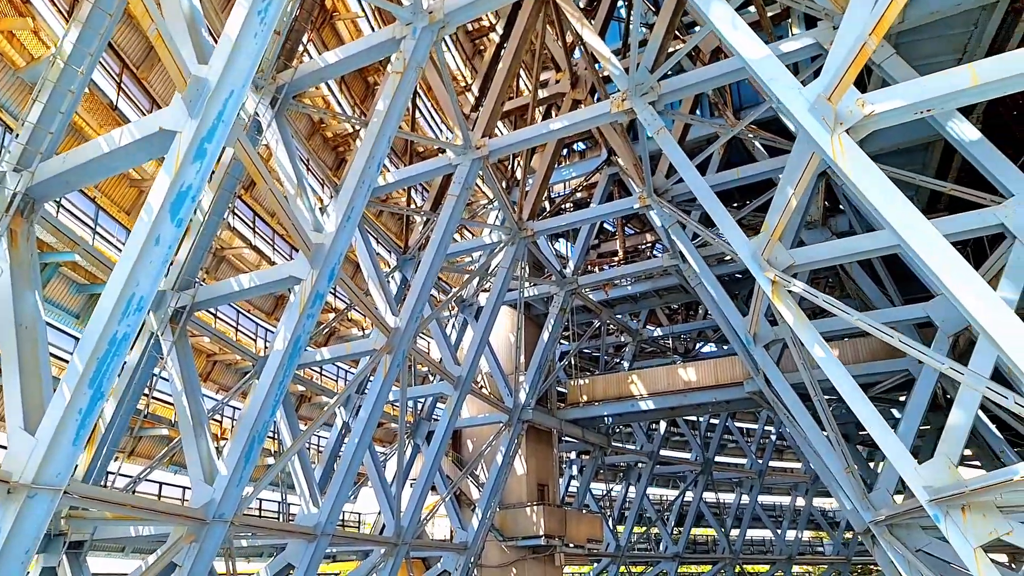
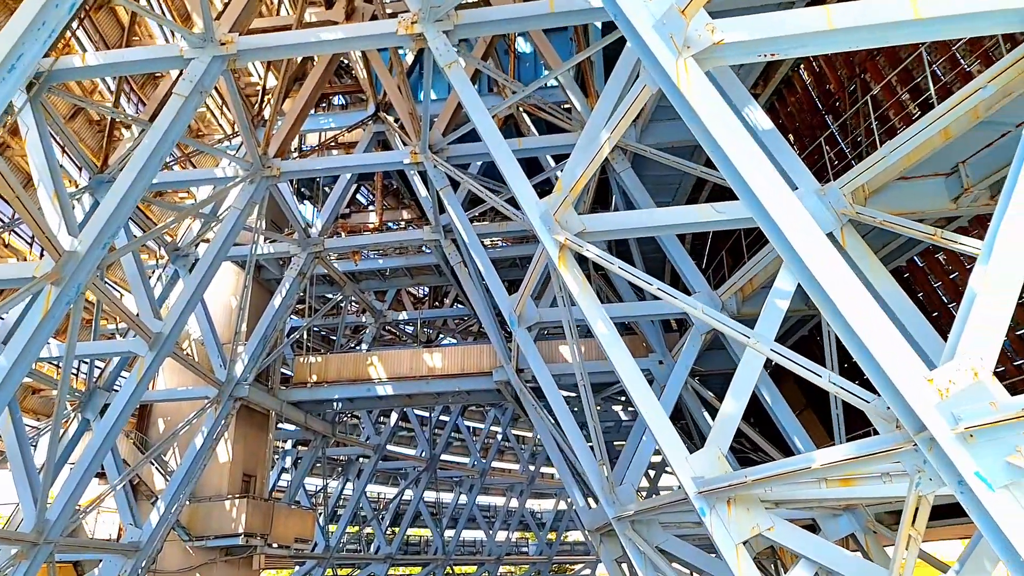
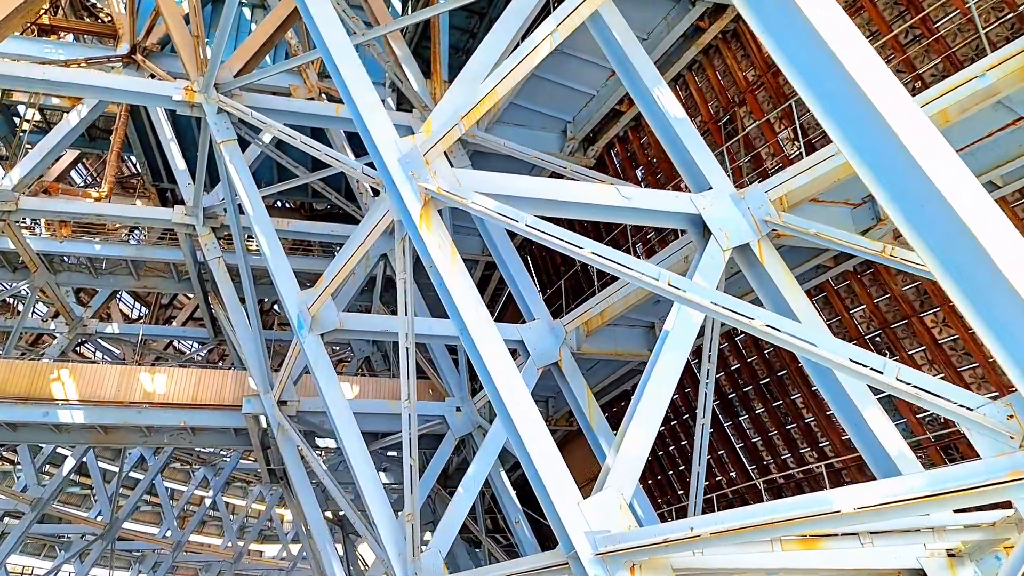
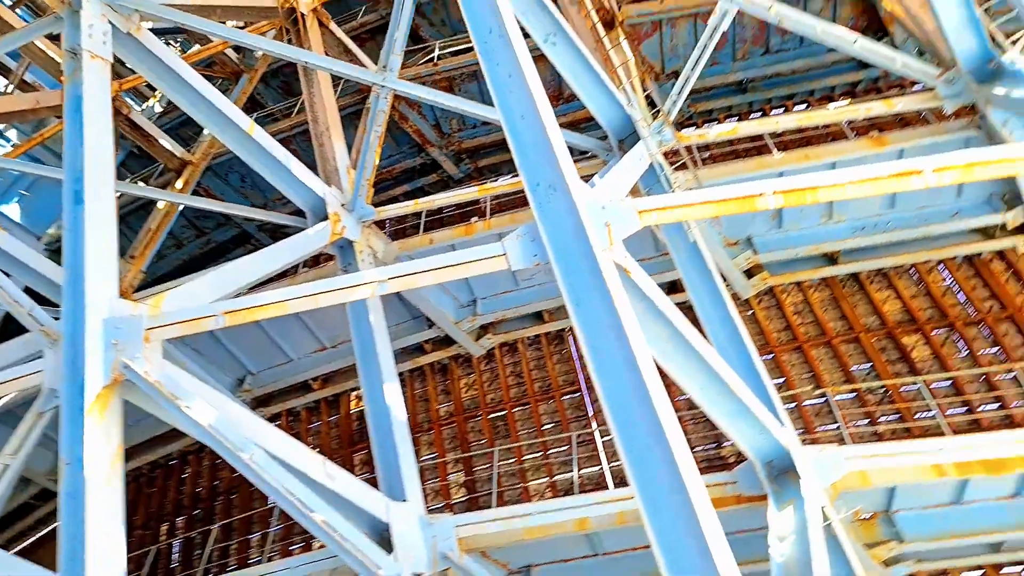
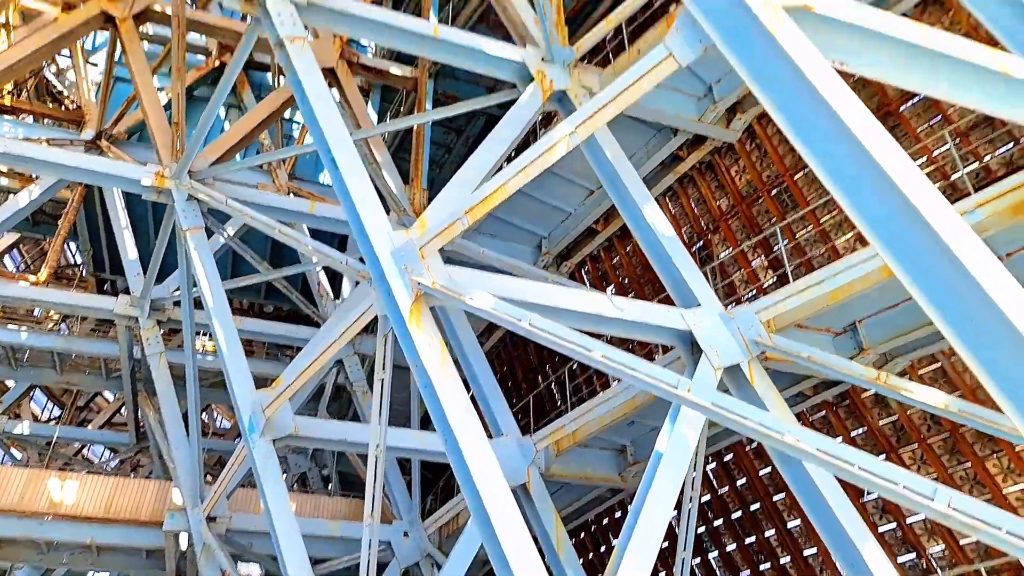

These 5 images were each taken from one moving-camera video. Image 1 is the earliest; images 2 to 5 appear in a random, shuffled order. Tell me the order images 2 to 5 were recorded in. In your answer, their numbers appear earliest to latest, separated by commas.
2, 3, 5, 4
